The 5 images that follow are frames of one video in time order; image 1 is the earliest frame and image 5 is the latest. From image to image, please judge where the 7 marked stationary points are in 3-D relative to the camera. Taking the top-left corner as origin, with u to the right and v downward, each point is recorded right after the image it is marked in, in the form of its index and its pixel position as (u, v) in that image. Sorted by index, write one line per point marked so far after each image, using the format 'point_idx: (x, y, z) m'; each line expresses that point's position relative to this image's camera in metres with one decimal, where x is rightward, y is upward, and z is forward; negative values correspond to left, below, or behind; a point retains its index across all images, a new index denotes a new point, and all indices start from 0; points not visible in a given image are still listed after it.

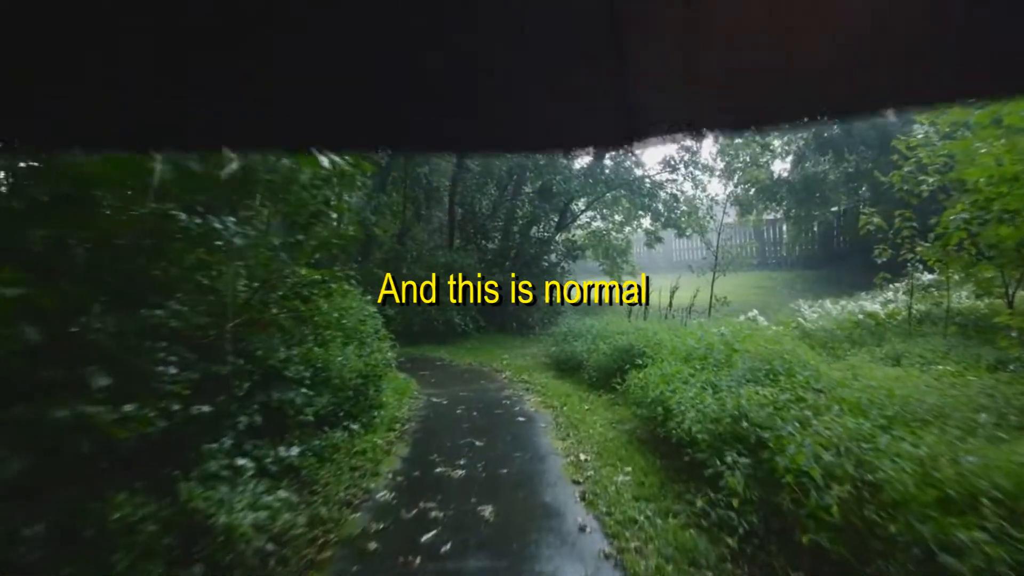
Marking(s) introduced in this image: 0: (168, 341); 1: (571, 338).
0: (-1.6, -0.3, +3.4) m
1: (+0.7, -0.6, +8.5) m
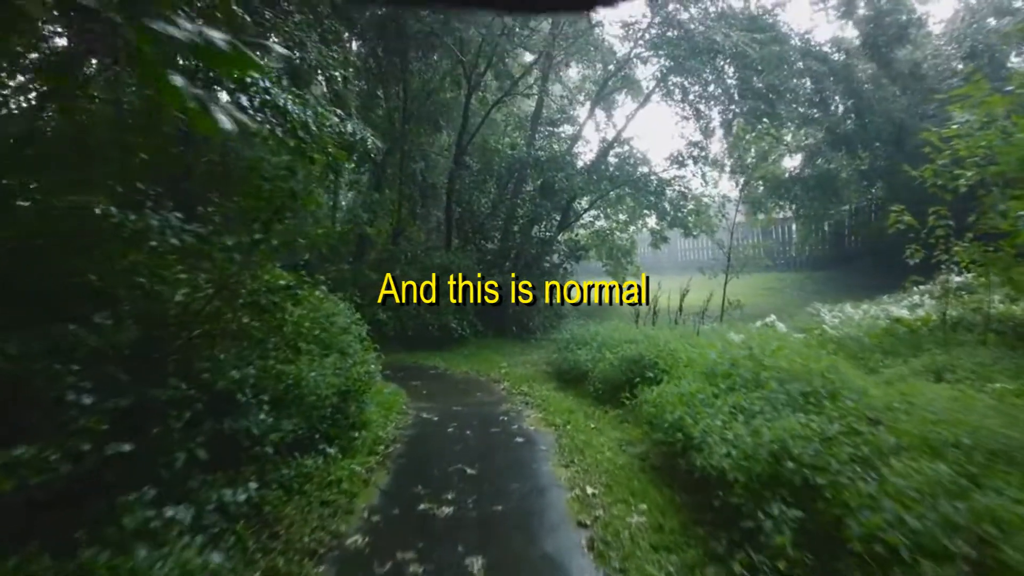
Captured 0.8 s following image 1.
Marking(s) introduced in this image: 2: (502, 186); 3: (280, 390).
0: (-1.7, -0.3, +2.8) m
1: (+0.7, -0.7, +7.8) m
2: (-0.2, +1.8, +13.3) m
3: (-1.4, -0.6, +4.3) m
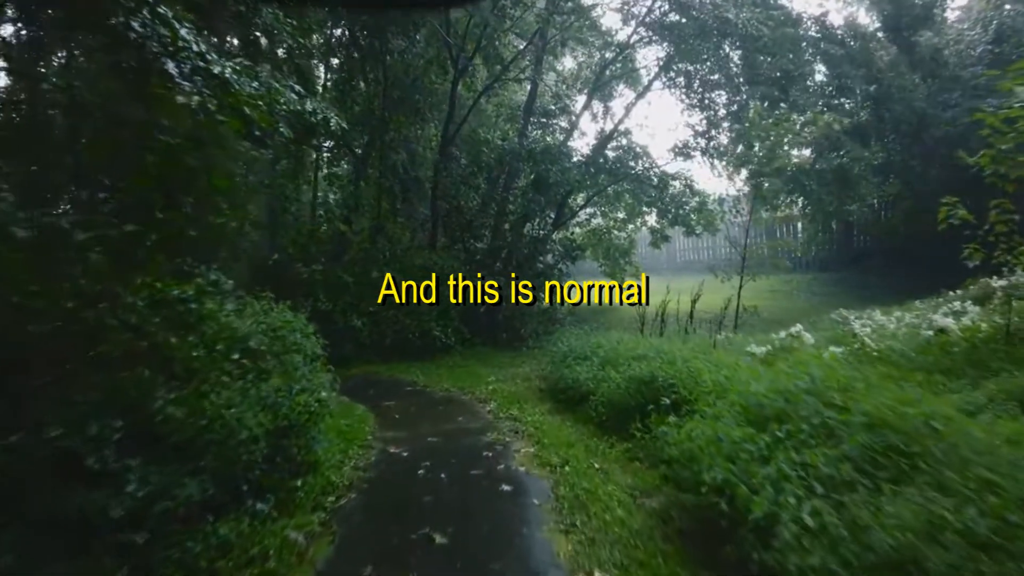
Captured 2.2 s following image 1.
0: (-1.7, -0.3, +1.7) m
1: (+0.6, -0.7, +6.8) m
2: (-0.3, +1.8, +12.2) m
3: (-1.5, -0.7, +3.2) m
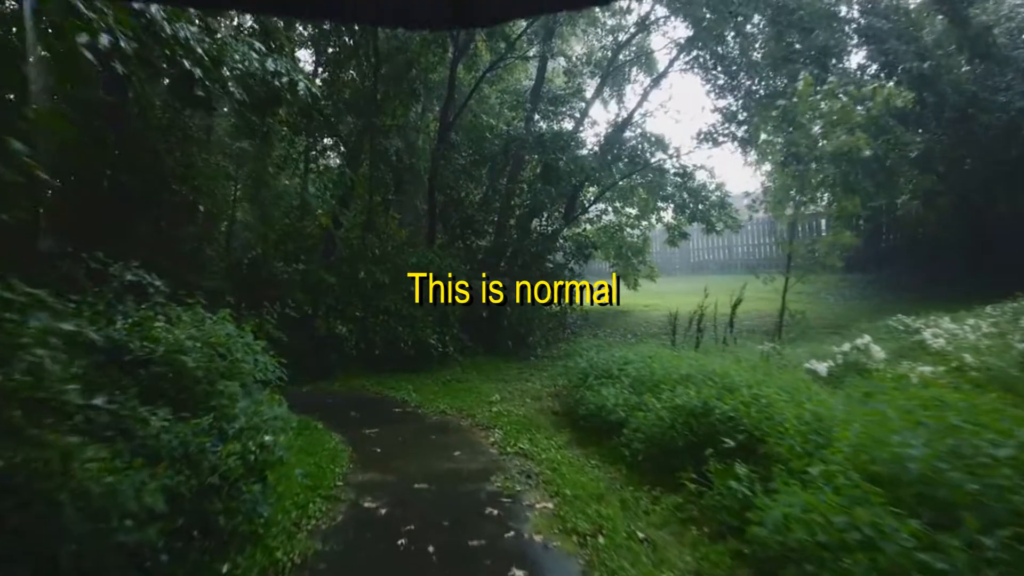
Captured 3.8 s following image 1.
0: (-1.7, -0.4, +0.5) m
1: (+0.7, -0.7, +5.5) m
2: (-0.2, +1.8, +11.0) m
3: (-1.4, -0.7, +2.0) m
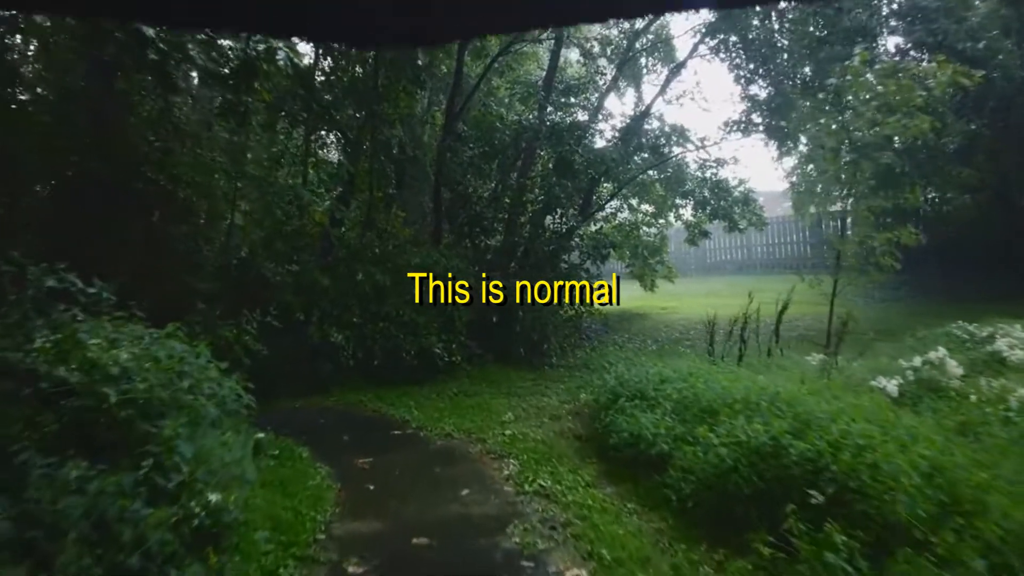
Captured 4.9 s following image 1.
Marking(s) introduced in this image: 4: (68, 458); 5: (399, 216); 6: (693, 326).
0: (-1.6, -0.4, -0.3) m
1: (+0.8, -0.8, +4.7) m
2: (-0.1, +1.7, +10.2) m
3: (-1.3, -0.7, +1.2) m
4: (-1.5, -0.6, +2.4) m
5: (-1.5, +1.0, +9.6) m
6: (+2.1, -0.5, +9.2) m
